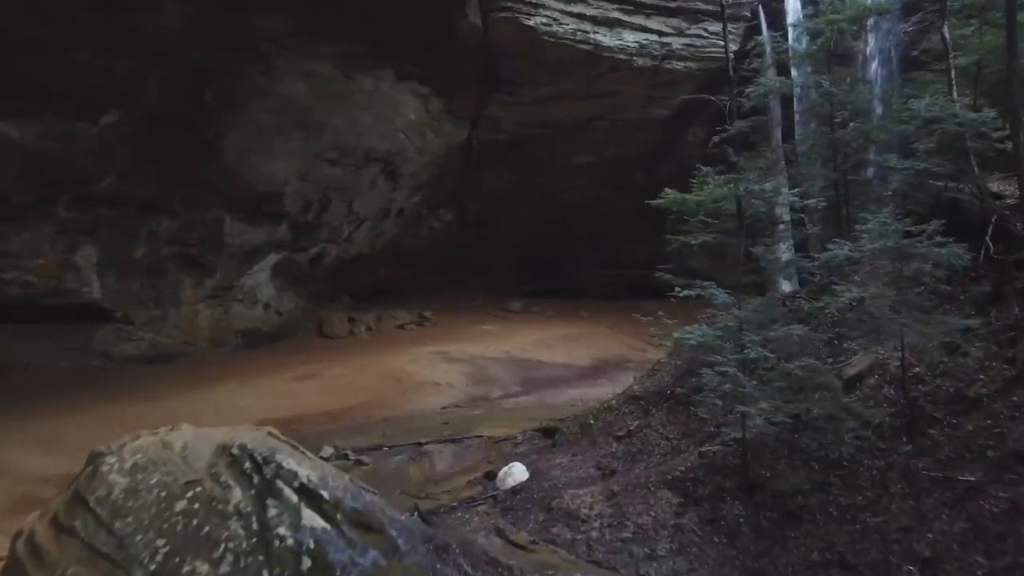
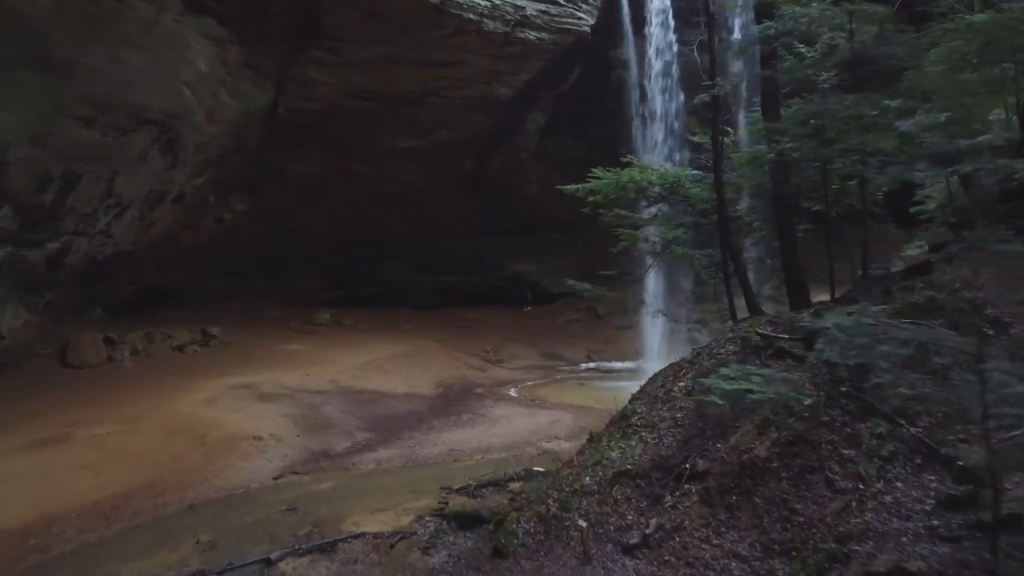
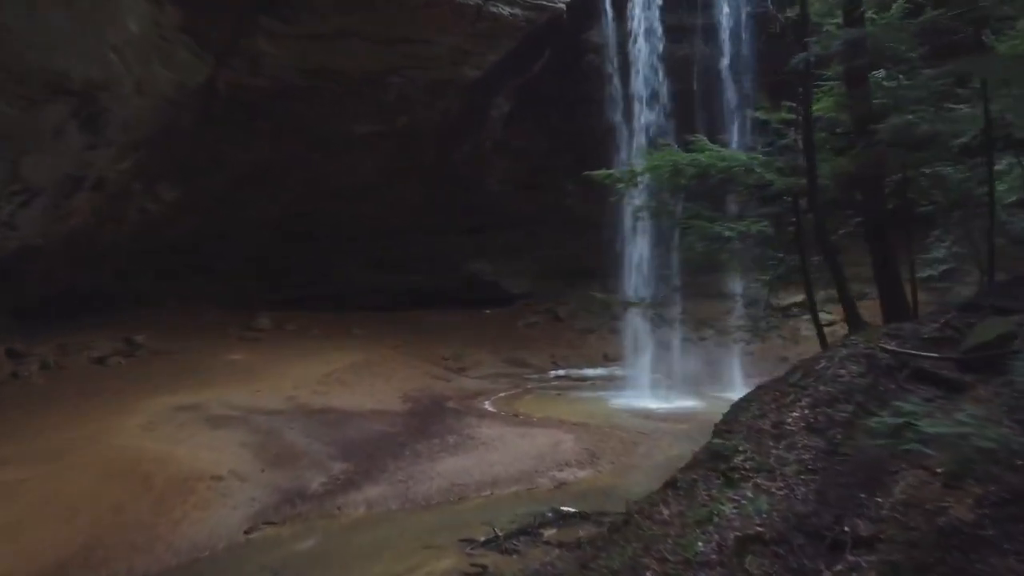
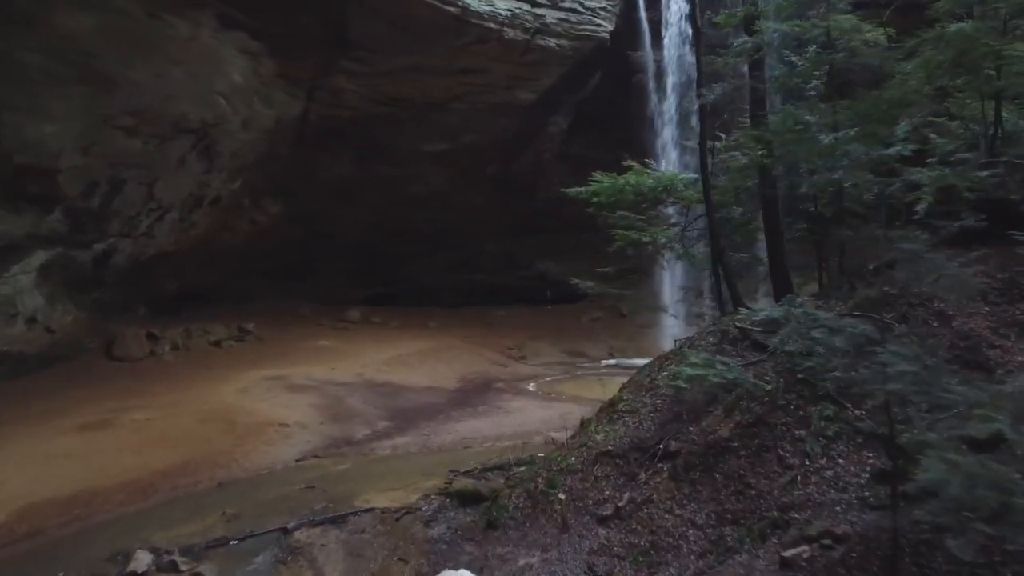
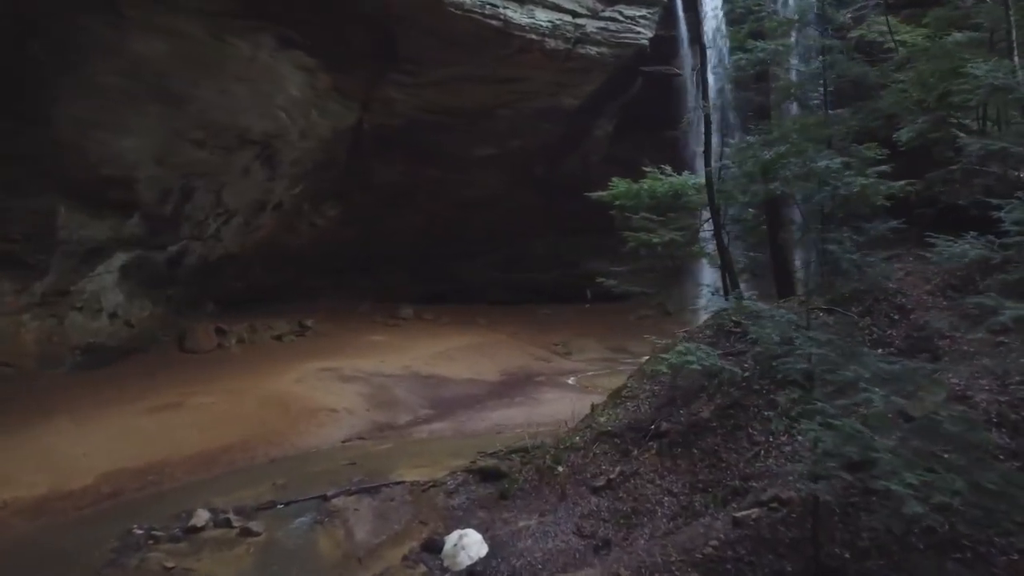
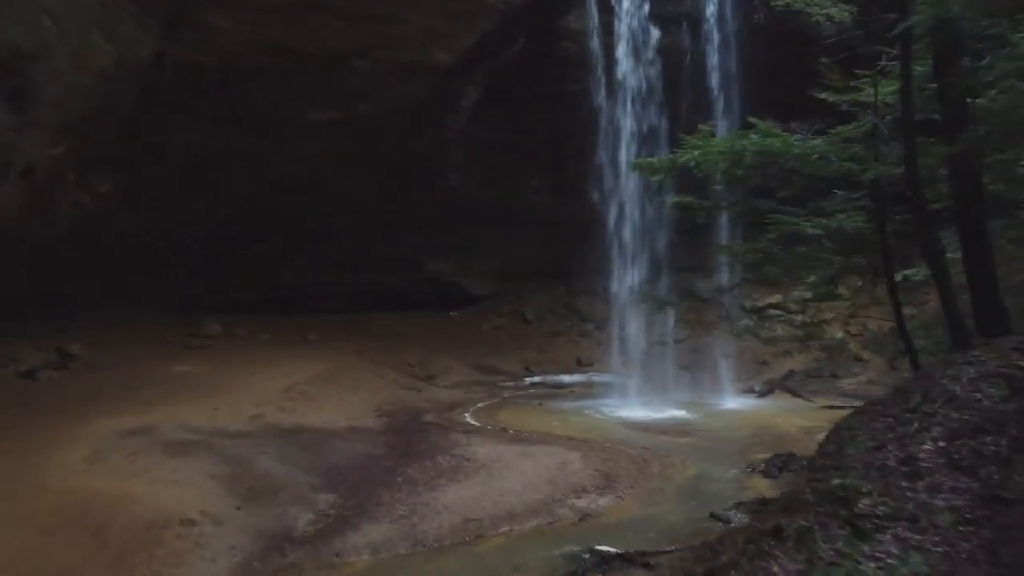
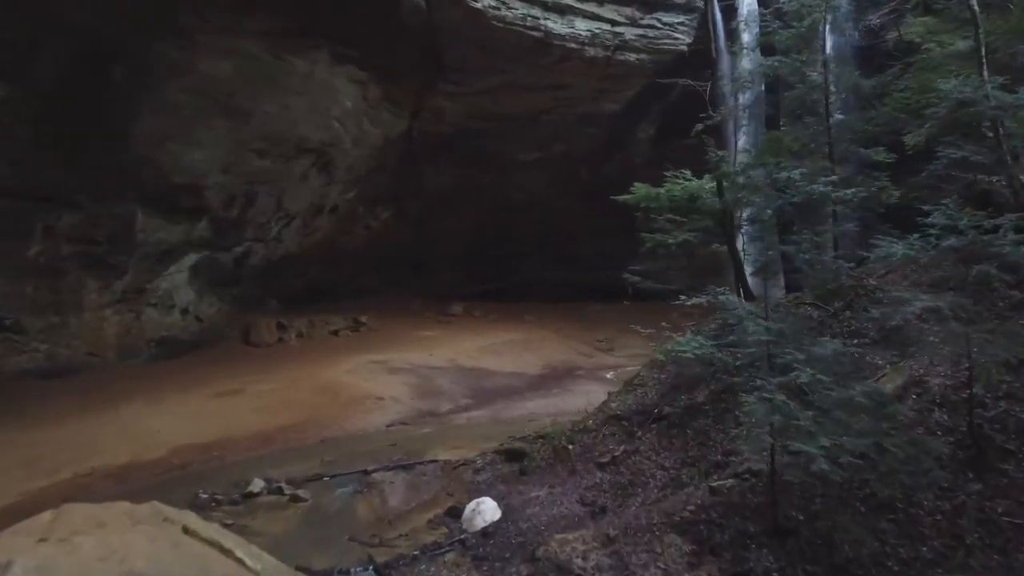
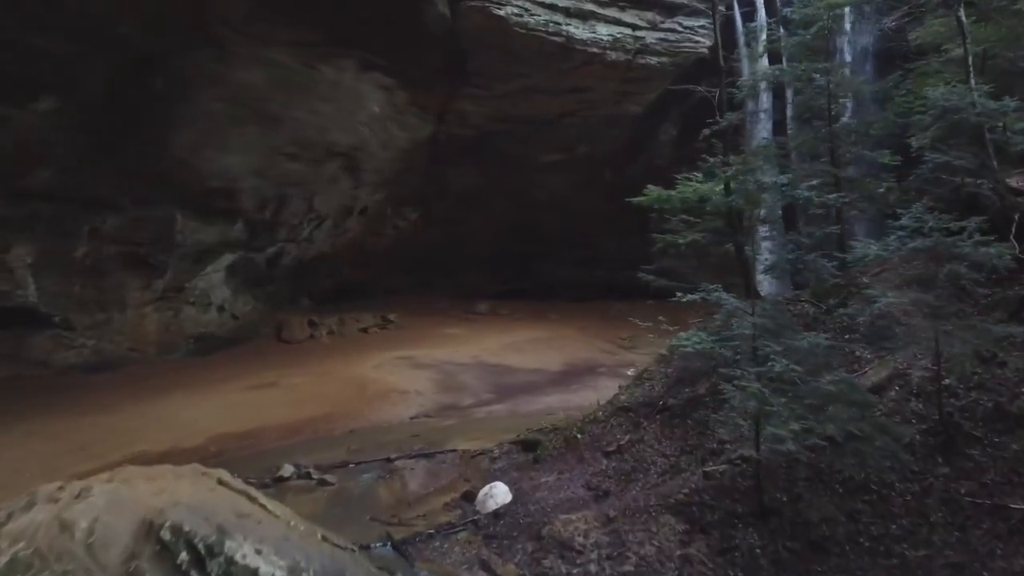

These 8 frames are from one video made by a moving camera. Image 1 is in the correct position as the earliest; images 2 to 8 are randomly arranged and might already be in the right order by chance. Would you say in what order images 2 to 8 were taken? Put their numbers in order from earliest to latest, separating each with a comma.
8, 7, 5, 4, 2, 3, 6
